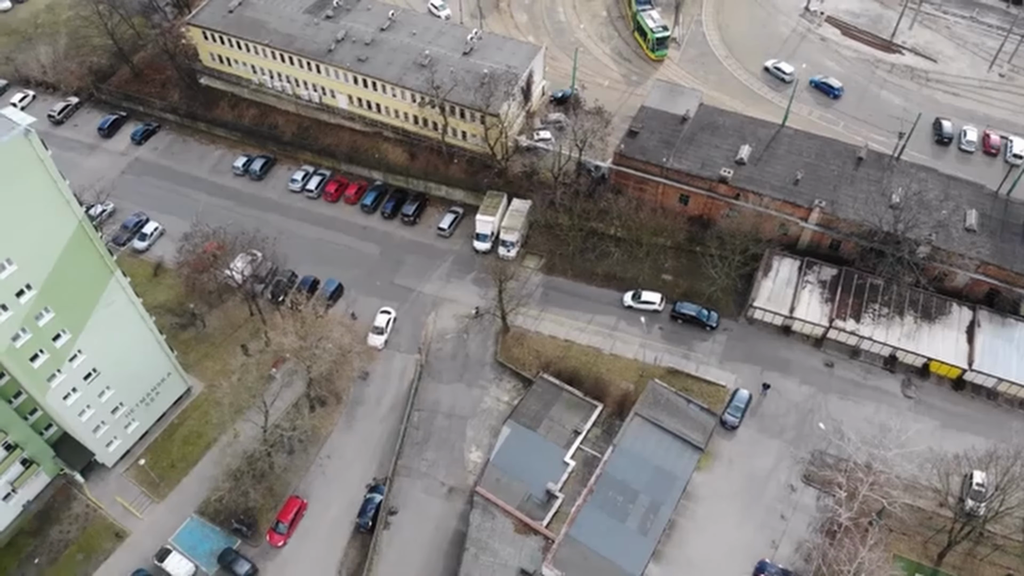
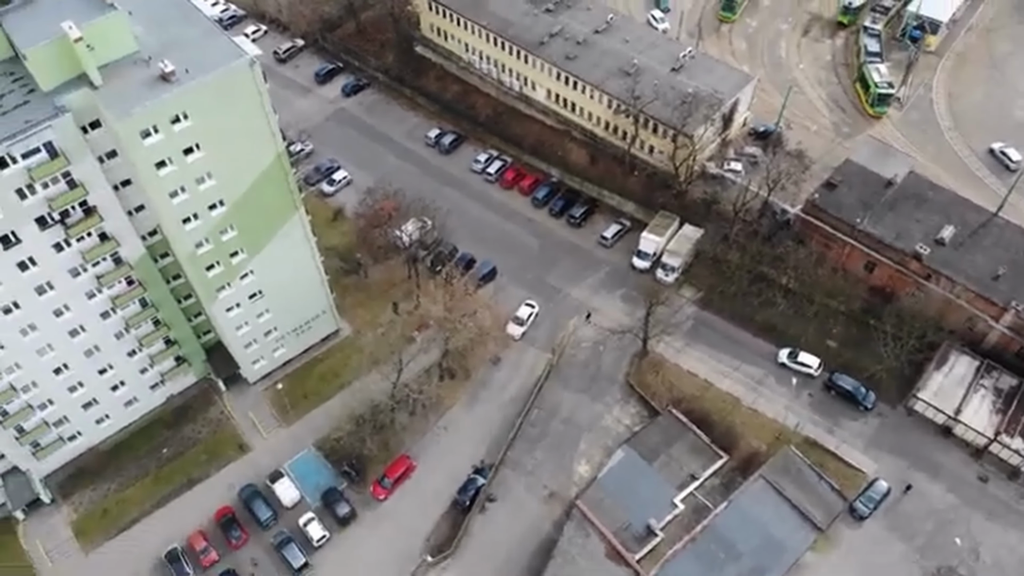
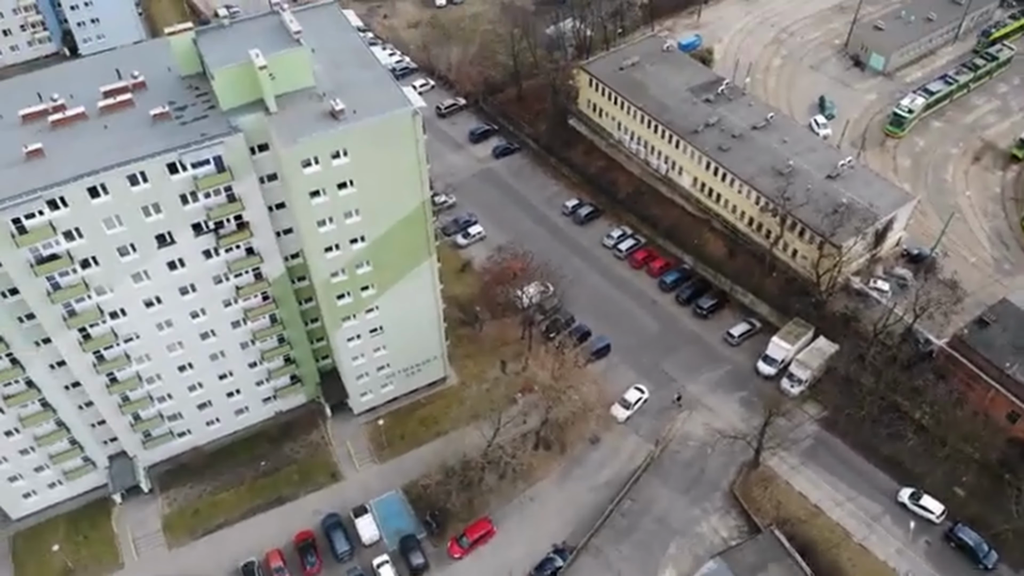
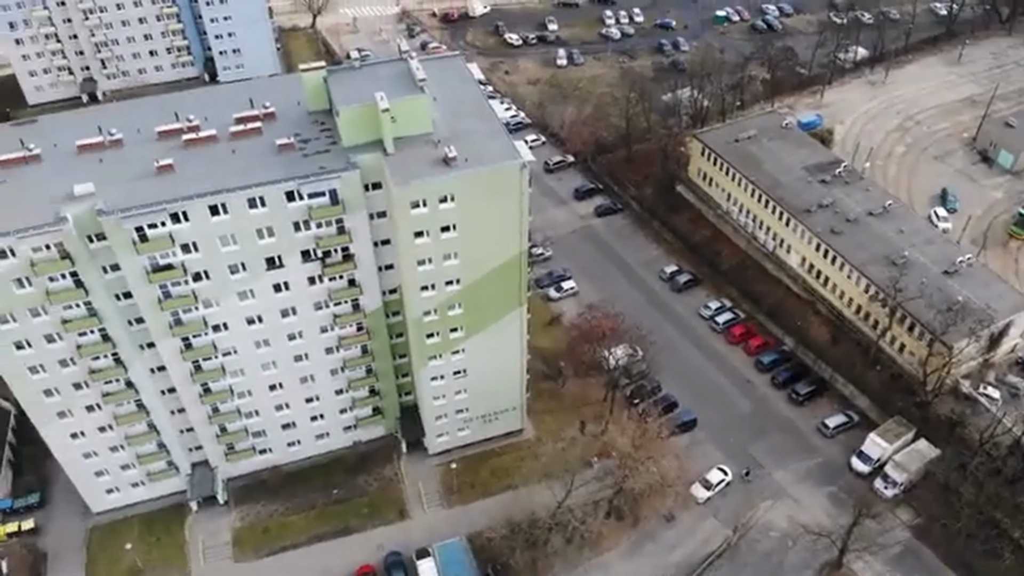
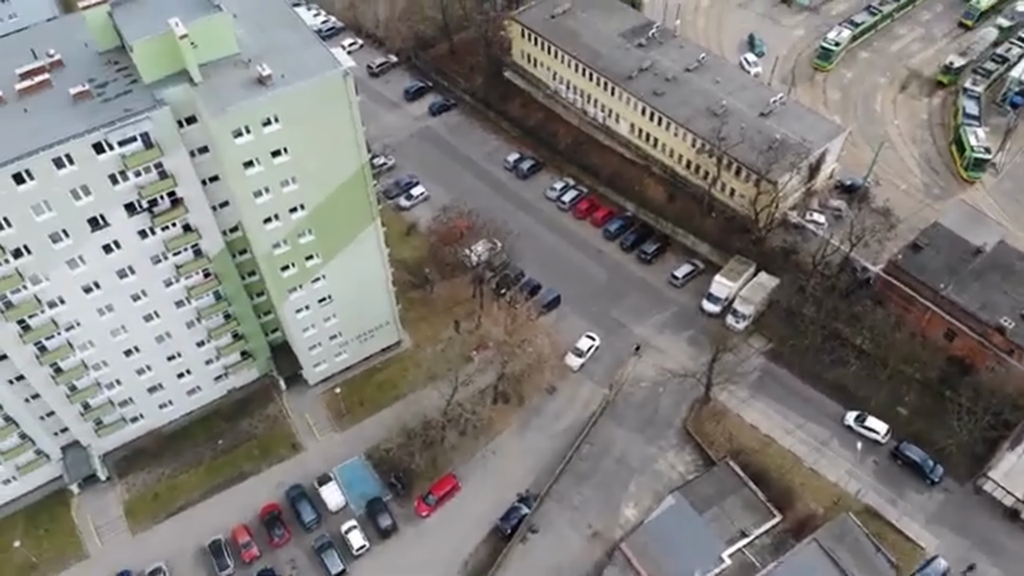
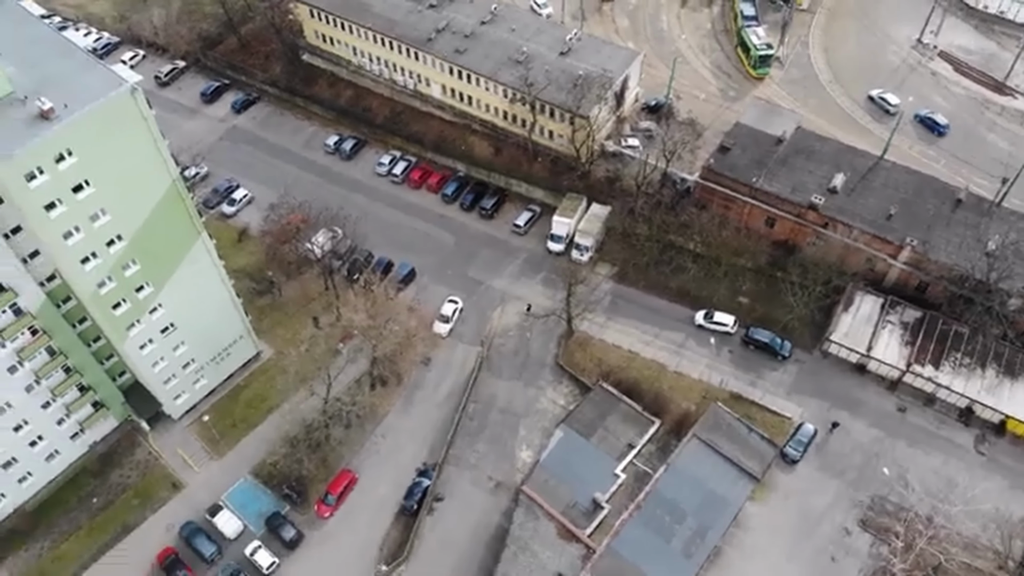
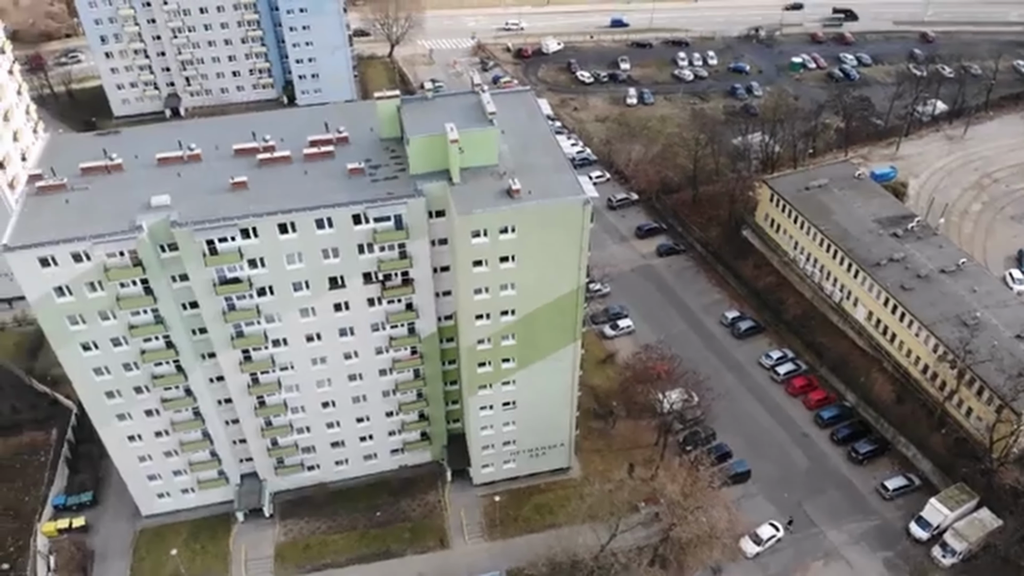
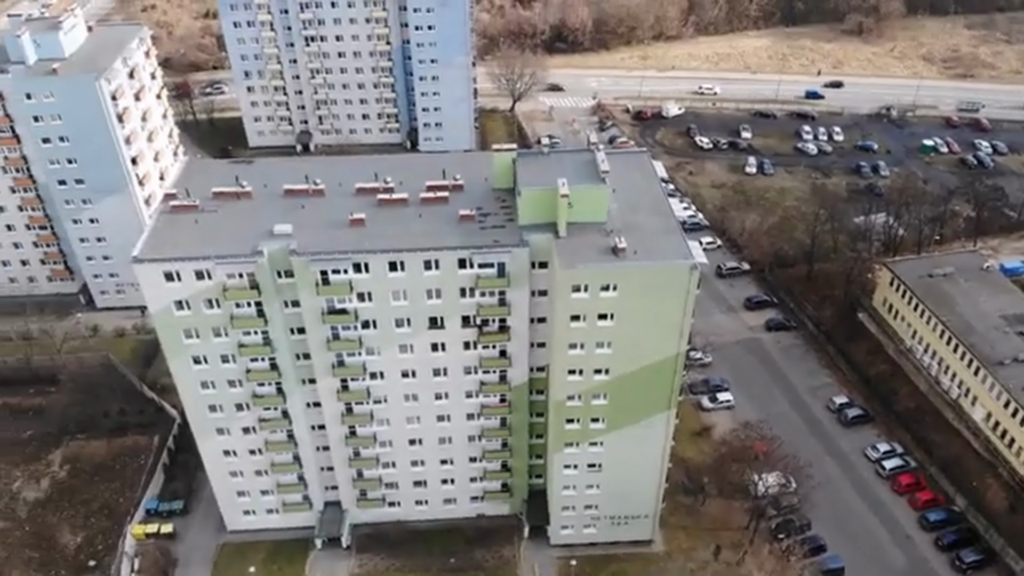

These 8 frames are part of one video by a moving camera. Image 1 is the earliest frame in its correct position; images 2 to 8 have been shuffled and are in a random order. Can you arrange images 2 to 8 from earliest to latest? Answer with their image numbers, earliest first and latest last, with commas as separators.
6, 2, 5, 3, 4, 7, 8
